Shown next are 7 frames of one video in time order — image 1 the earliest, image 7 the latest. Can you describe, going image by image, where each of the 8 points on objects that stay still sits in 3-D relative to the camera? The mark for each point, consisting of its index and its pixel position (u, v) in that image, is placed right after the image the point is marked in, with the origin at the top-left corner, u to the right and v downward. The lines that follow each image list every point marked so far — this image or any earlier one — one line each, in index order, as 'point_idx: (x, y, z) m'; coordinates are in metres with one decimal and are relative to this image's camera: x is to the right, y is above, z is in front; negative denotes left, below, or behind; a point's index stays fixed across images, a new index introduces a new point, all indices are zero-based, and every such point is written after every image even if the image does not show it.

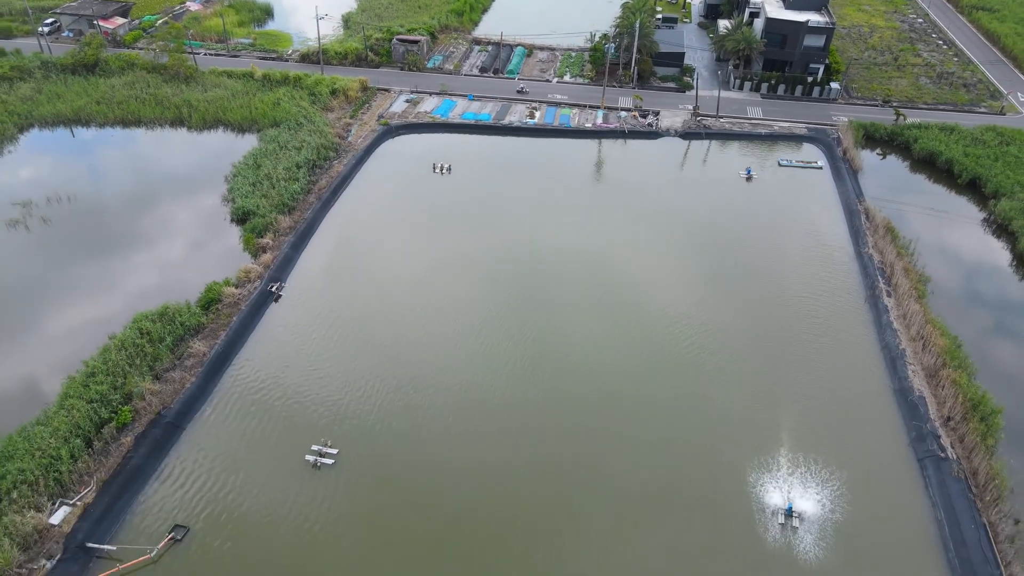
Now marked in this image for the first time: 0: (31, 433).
0: (-9.3, -2.8, +19.5) m
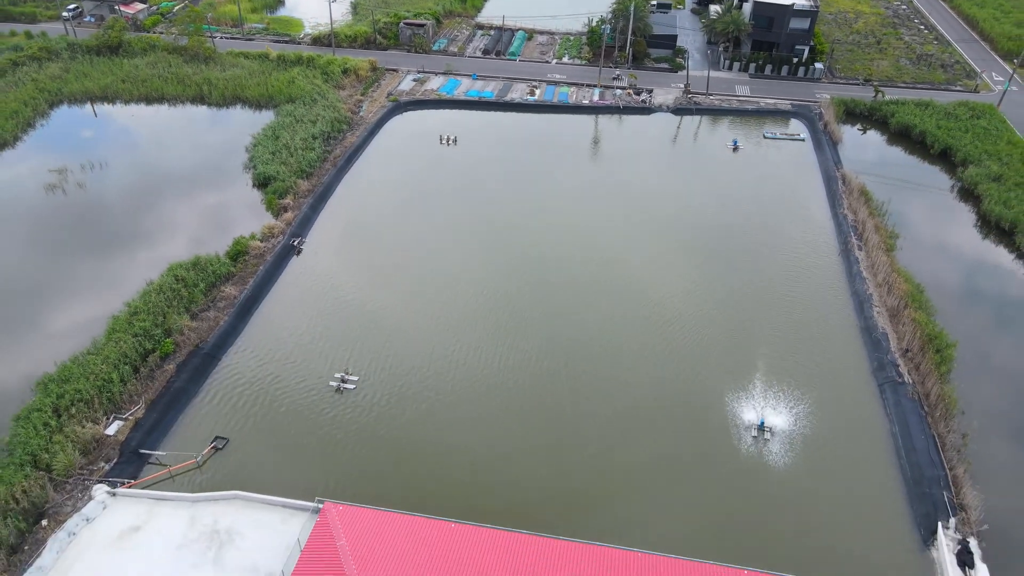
0: (-9.2, -1.6, +21.7) m
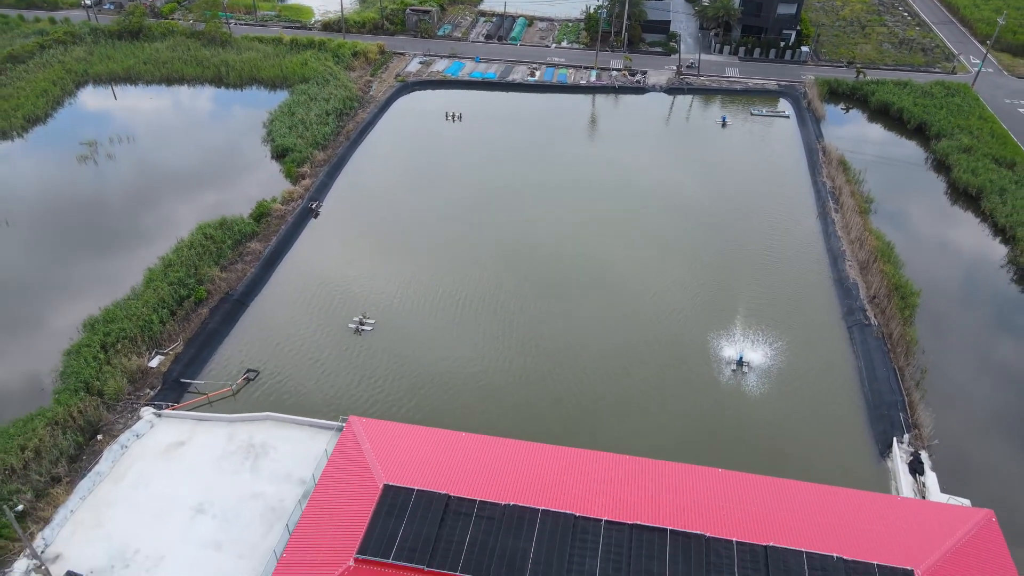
0: (-9.2, -0.4, +23.9) m
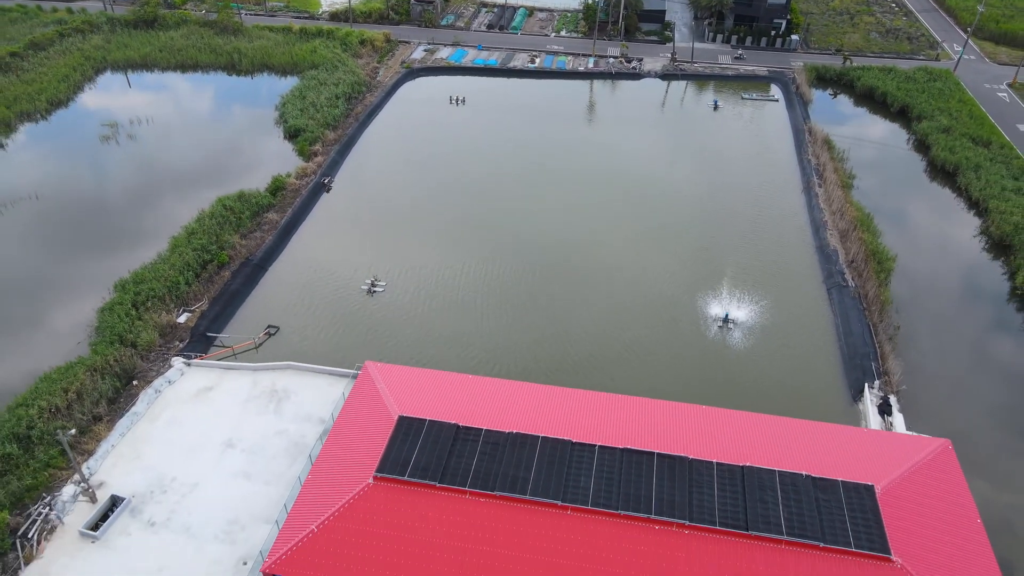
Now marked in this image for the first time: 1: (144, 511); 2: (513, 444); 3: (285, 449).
0: (-9.1, +0.5, +25.7) m
1: (-6.6, -4.0, +18.2) m
2: (0.0, -2.7, +17.5) m
3: (-4.5, -3.2, +19.8) m
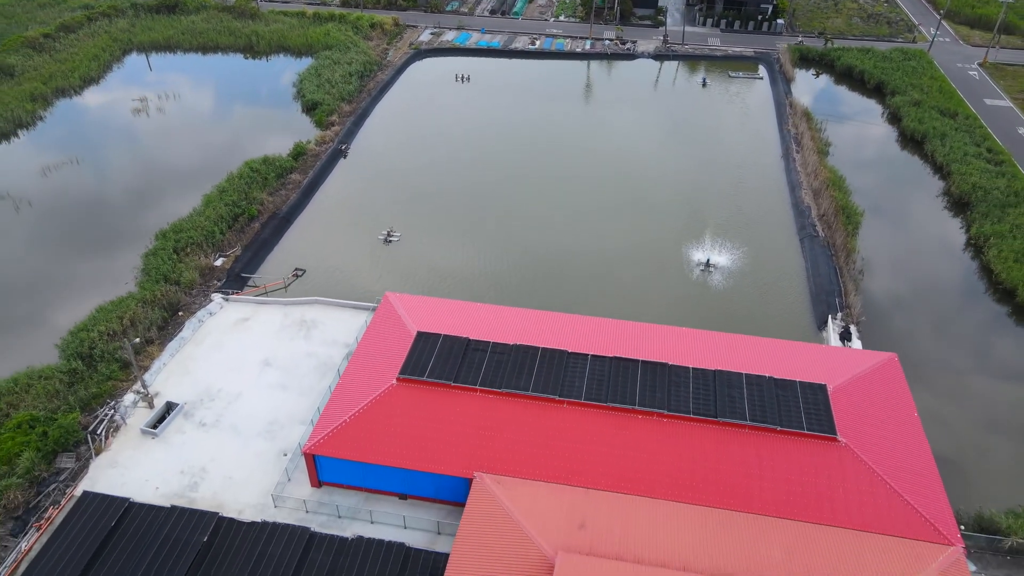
0: (-9.1, +1.9, +28.4) m
1: (-6.6, -2.6, +20.9) m
2: (+0.1, -1.3, +20.3) m
3: (-4.4, -1.8, +22.5) m
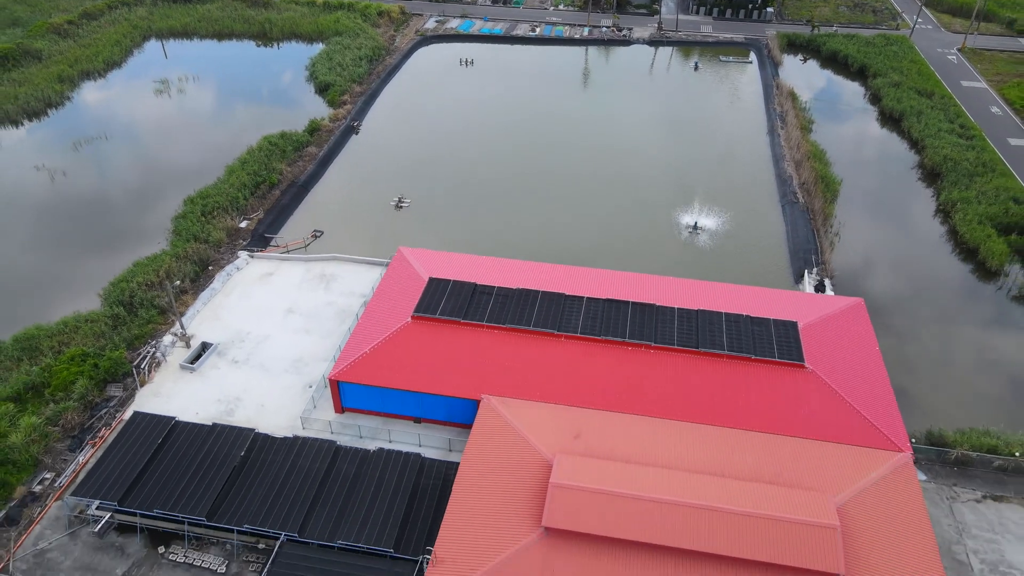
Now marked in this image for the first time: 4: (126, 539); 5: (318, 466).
0: (-9.0, +3.1, +30.6) m
1: (-6.5, -1.5, +23.1) m
2: (+0.2, -0.2, +22.4) m
3: (-4.3, -0.6, +24.7) m
4: (-6.9, -4.5, +18.0) m
5: (-3.7, -3.4, +19.0) m
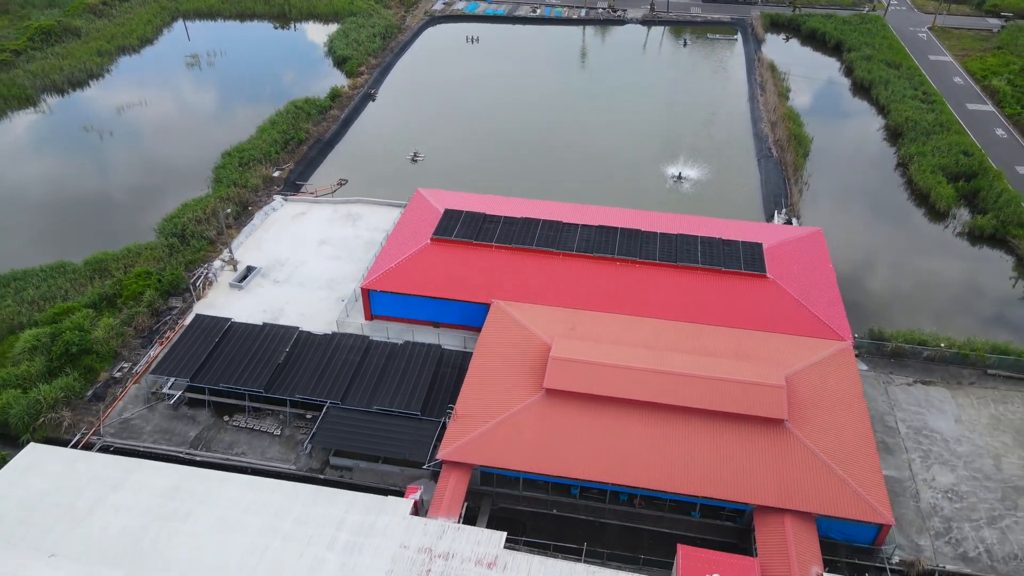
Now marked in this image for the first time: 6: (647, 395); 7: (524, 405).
0: (-8.9, +4.9, +34.1) m
1: (-6.4, +0.3, +26.6) m
2: (+0.3, +1.7, +26.0) m
3: (-4.2, +1.2, +28.3) m
4: (-6.8, -2.6, +21.5) m
5: (-3.5, -1.5, +22.6) m
6: (+2.6, -2.0, +19.2) m
7: (+0.2, -2.3, +19.4) m
